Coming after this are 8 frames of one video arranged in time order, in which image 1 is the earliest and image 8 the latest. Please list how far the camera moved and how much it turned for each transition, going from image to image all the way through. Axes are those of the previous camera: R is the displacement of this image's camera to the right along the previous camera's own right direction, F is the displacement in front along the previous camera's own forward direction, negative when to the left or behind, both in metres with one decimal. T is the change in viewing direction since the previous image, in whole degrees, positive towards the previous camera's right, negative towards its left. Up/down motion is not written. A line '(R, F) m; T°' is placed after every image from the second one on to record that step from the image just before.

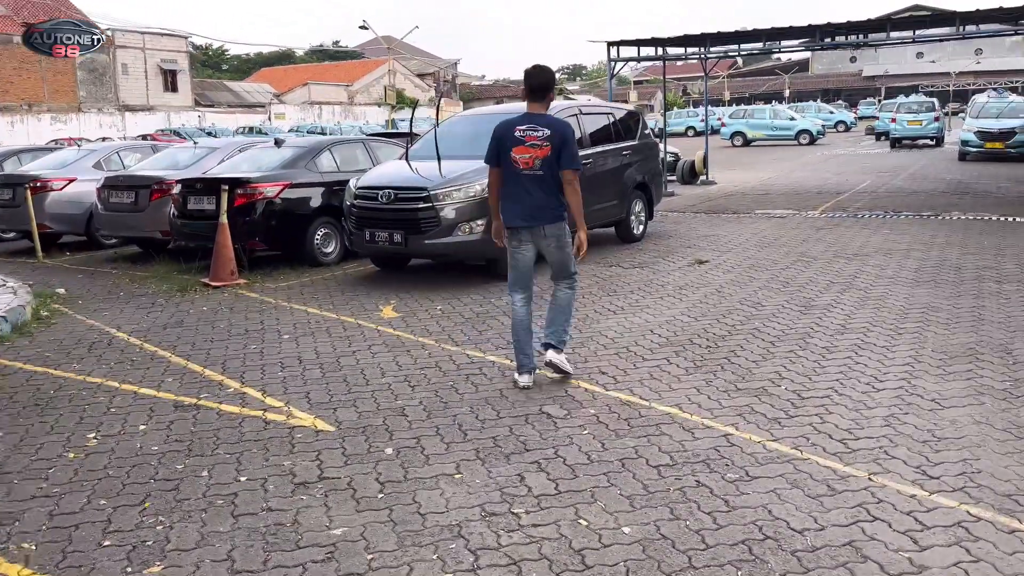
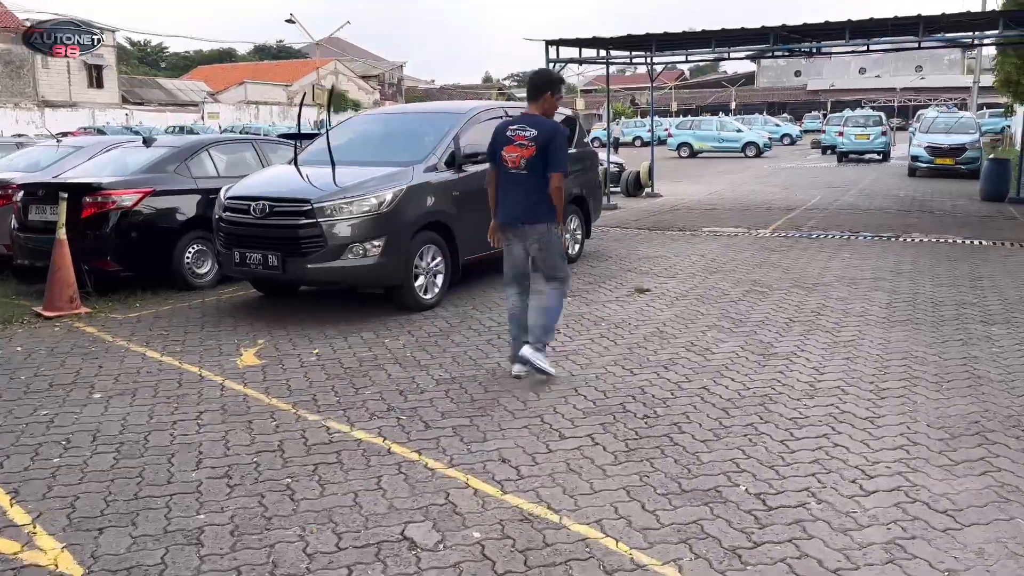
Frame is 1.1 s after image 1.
(+0.3, +1.3) m; +4°
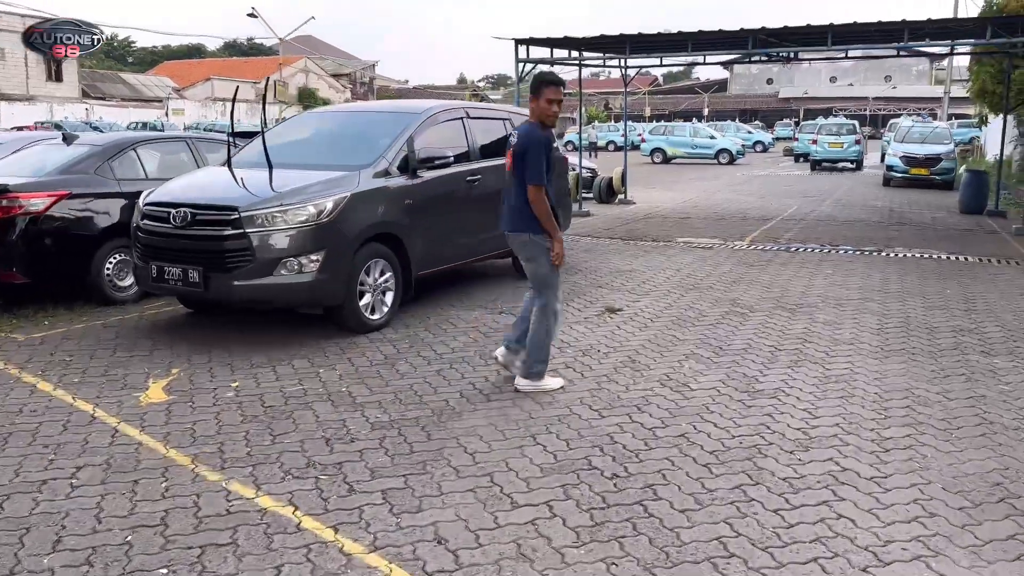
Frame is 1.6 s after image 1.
(+0.1, +0.7) m; +2°
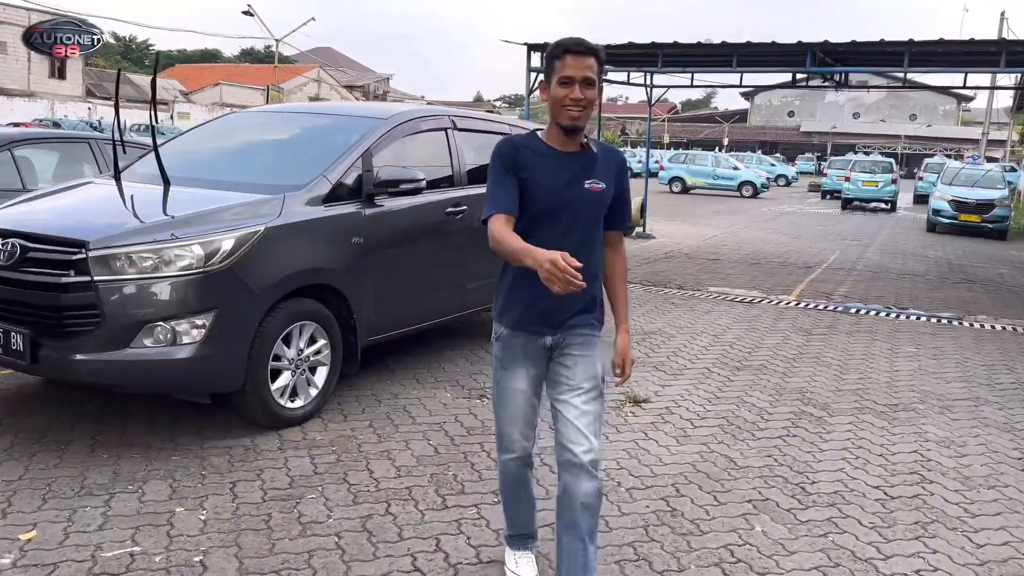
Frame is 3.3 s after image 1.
(+0.1, +1.8) m; -1°
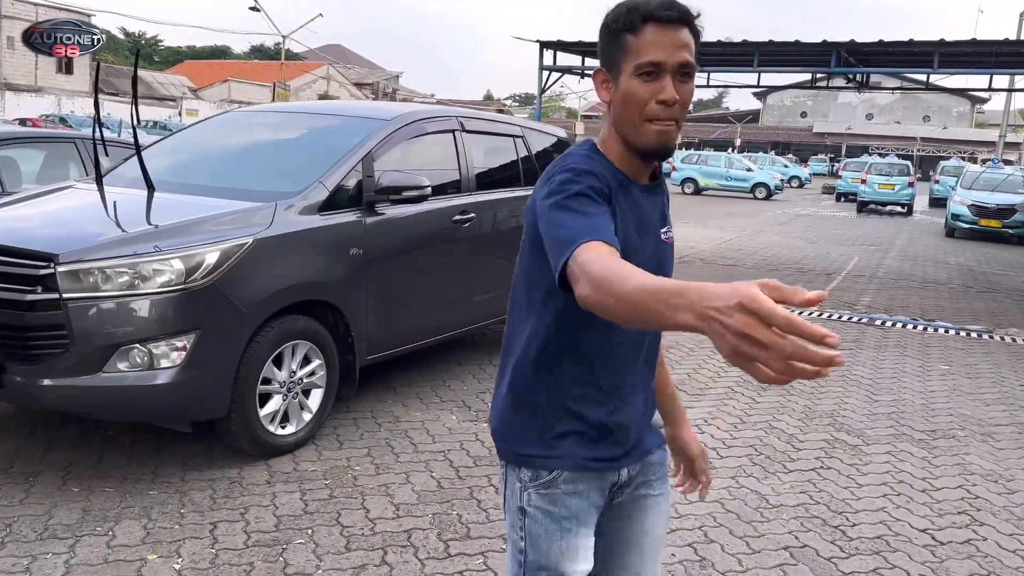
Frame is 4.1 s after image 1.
(0.0, +0.3) m; -1°
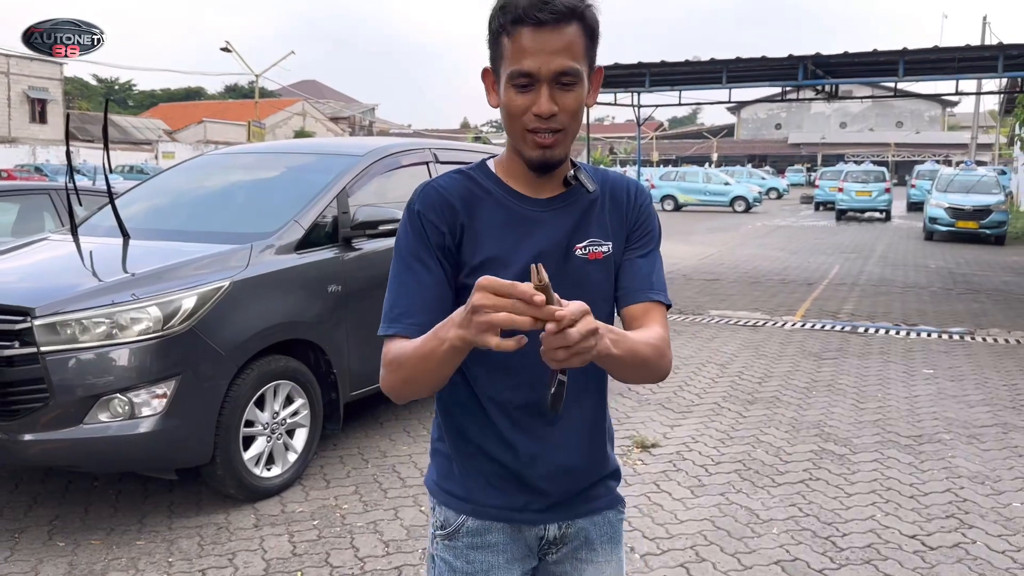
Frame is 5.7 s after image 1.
(0.0, 0.0) m; +1°
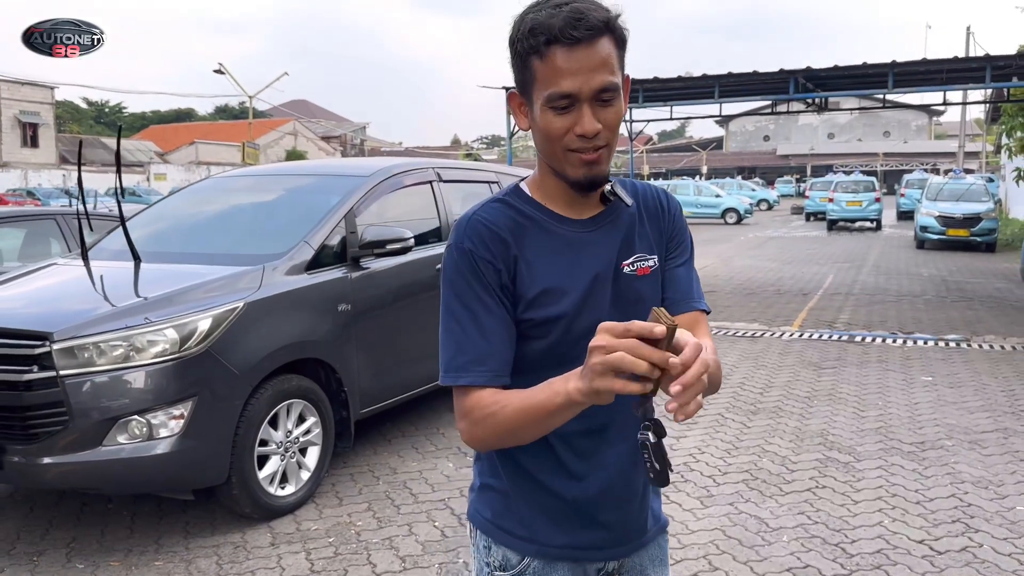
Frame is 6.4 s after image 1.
(-0.1, -0.1) m; +1°
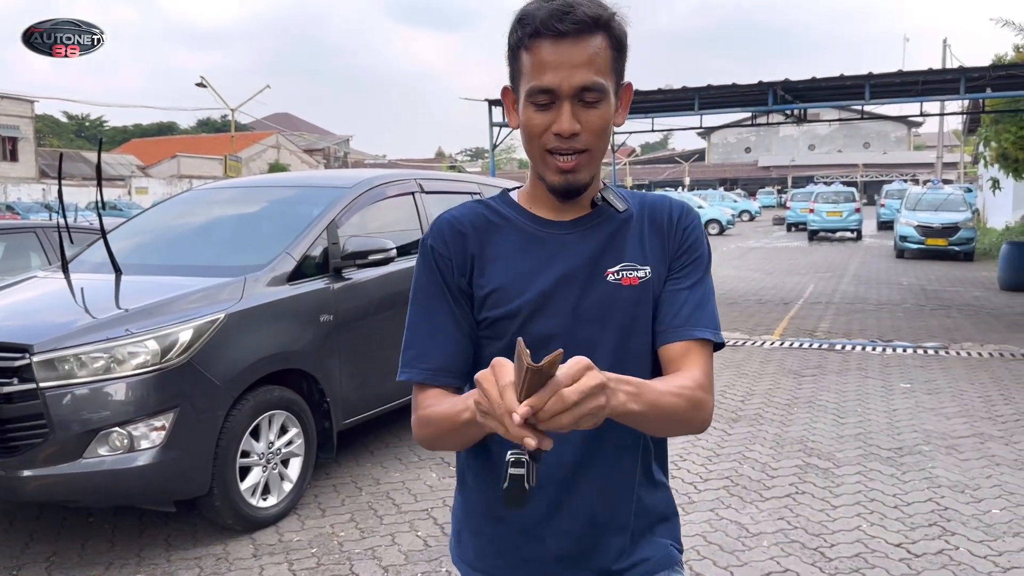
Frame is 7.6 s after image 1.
(0.0, 0.0) m; +1°
